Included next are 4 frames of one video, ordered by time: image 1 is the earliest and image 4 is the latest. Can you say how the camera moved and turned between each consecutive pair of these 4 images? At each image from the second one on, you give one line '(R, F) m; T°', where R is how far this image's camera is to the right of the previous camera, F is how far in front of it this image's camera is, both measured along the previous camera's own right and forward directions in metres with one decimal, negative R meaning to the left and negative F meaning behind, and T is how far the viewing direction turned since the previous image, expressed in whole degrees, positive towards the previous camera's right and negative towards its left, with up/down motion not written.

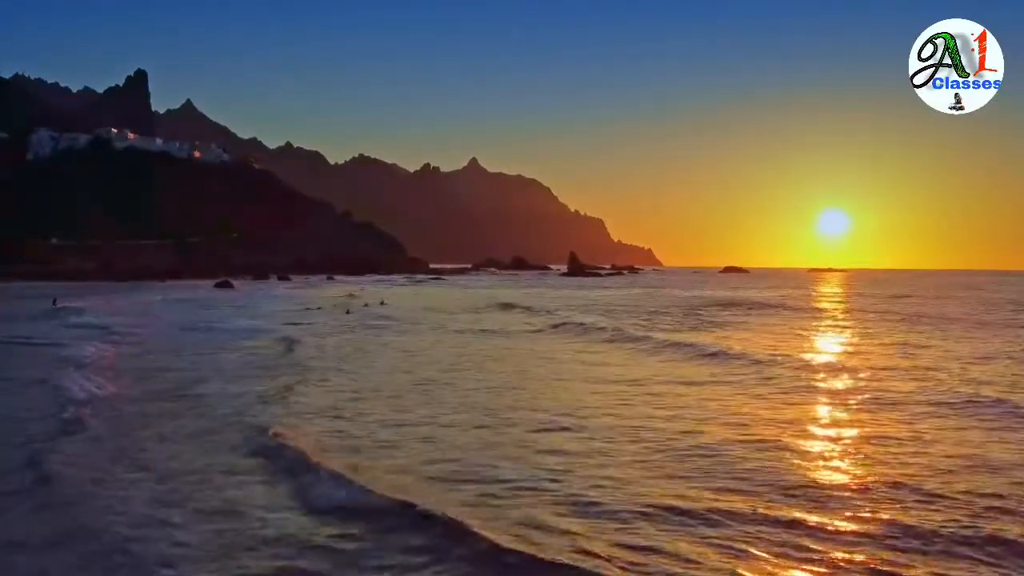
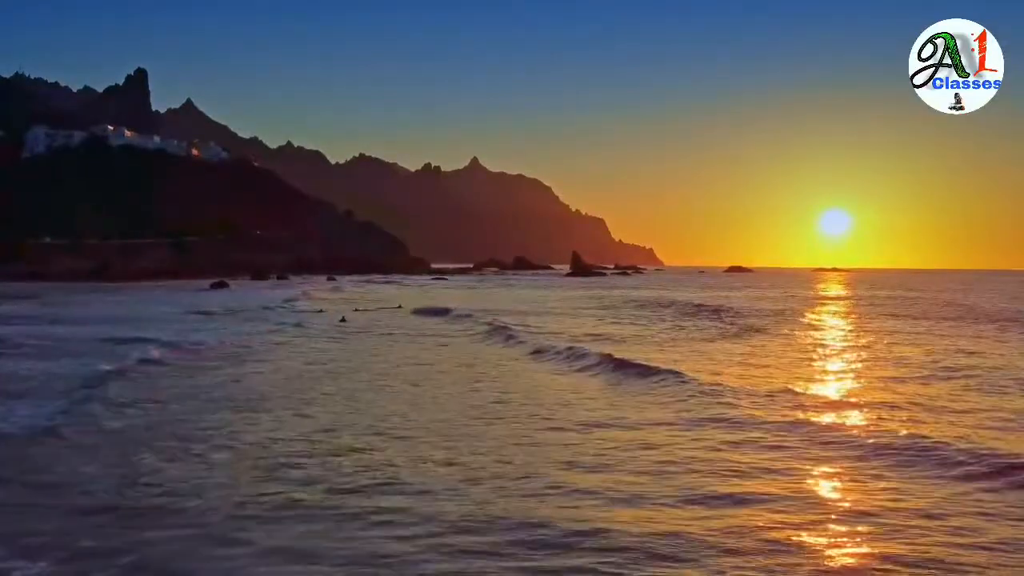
(-0.3, +1.6) m; 0°
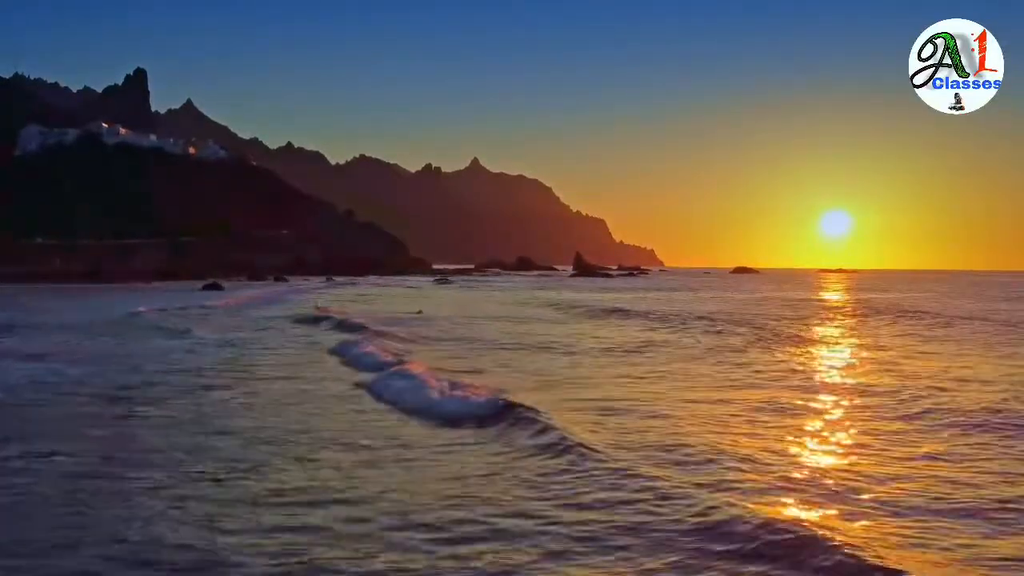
(-0.5, +2.4) m; 0°
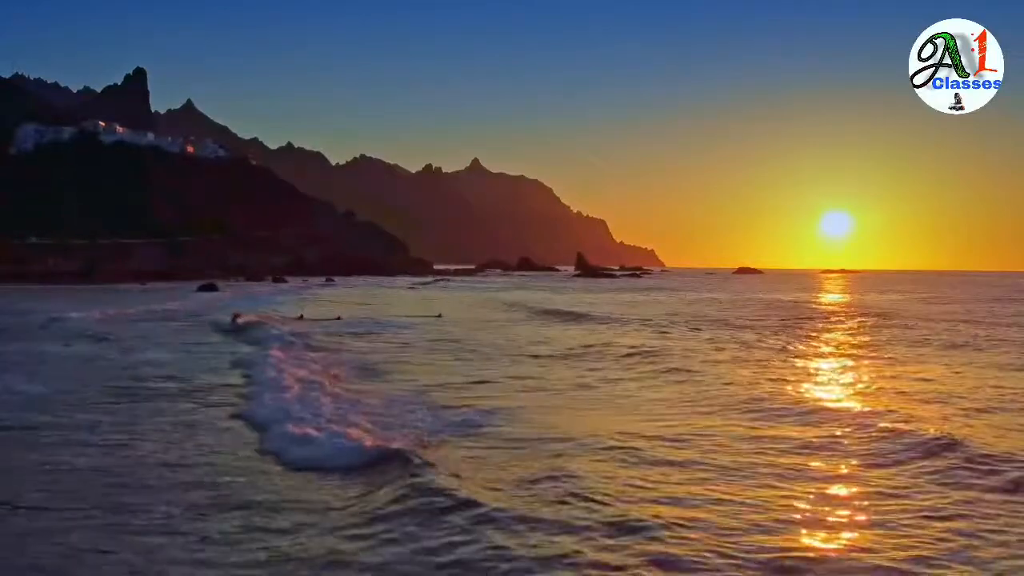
(-0.3, +1.4) m; 0°
